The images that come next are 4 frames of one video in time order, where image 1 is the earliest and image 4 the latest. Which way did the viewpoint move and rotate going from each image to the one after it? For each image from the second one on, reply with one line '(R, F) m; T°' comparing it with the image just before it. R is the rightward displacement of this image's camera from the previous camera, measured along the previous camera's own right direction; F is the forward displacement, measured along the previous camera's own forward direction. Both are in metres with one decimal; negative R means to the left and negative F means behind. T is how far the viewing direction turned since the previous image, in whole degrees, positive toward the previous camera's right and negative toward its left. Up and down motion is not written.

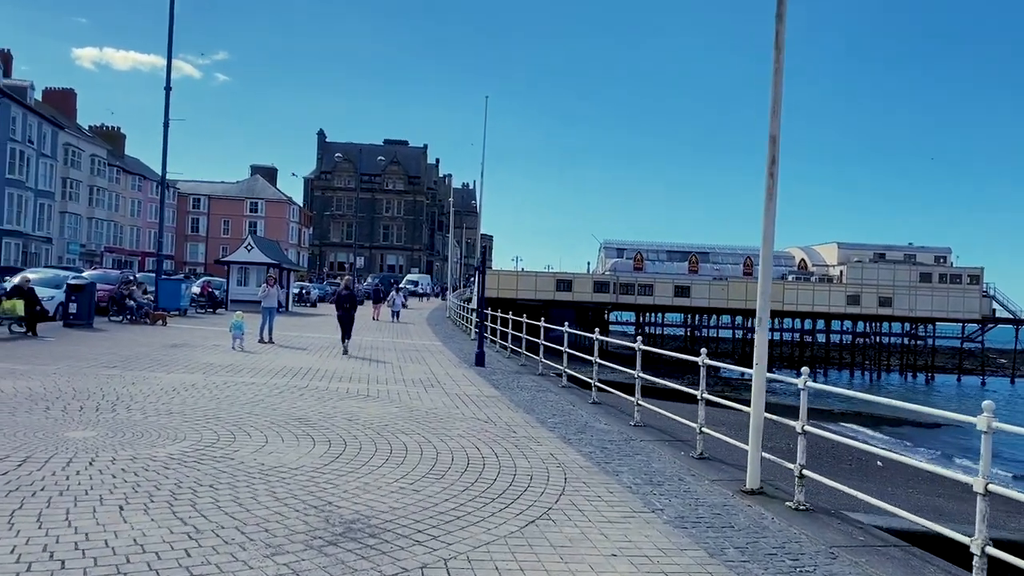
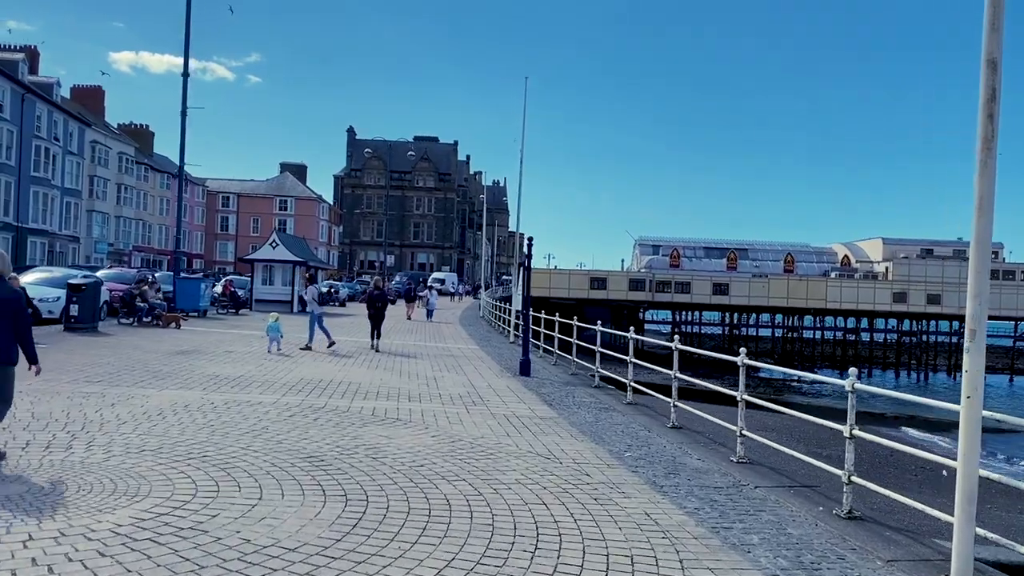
(-0.4, +2.2) m; -2°
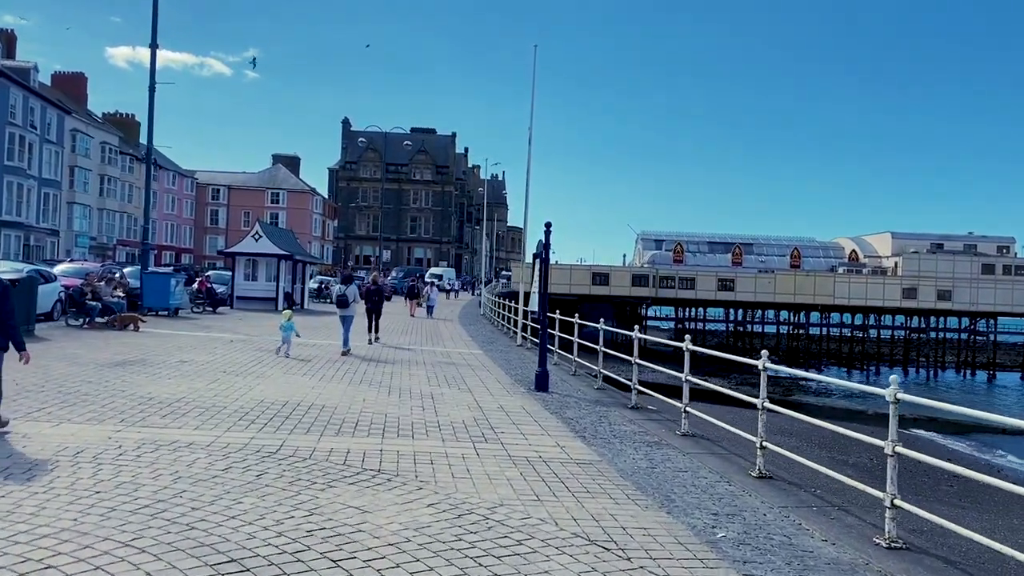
(-0.3, +2.8) m; 0°
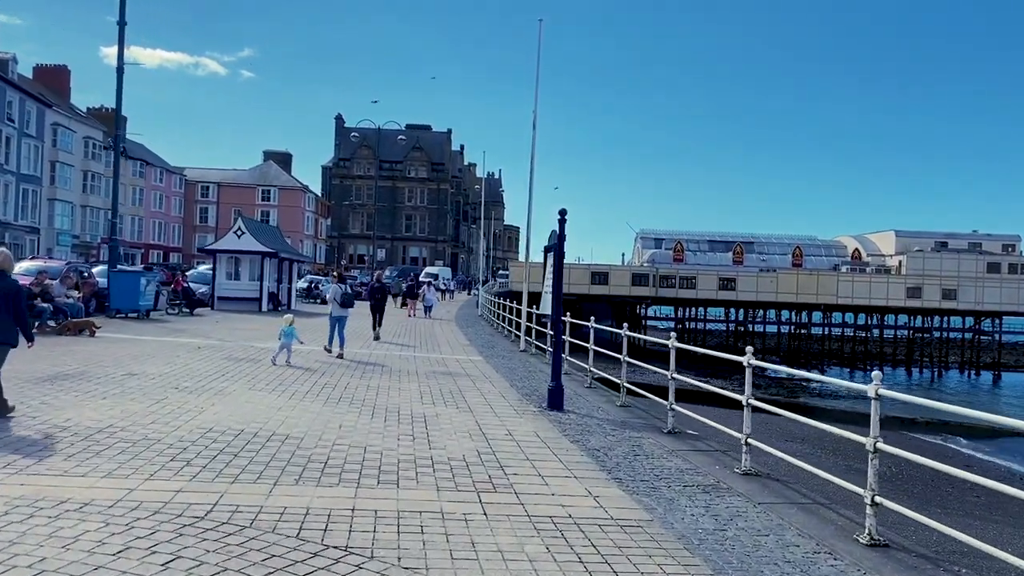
(-0.2, +2.0) m; 0°
